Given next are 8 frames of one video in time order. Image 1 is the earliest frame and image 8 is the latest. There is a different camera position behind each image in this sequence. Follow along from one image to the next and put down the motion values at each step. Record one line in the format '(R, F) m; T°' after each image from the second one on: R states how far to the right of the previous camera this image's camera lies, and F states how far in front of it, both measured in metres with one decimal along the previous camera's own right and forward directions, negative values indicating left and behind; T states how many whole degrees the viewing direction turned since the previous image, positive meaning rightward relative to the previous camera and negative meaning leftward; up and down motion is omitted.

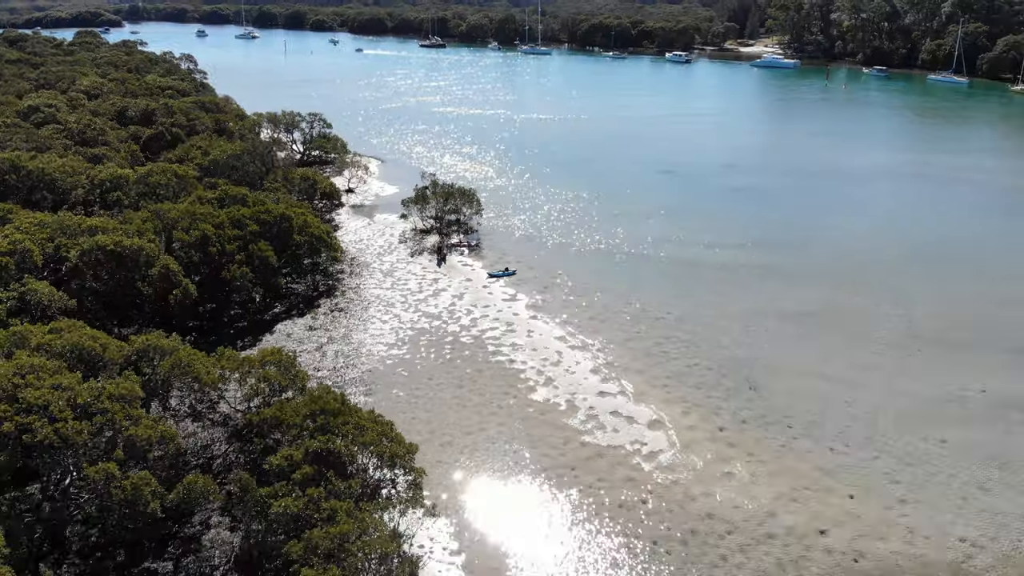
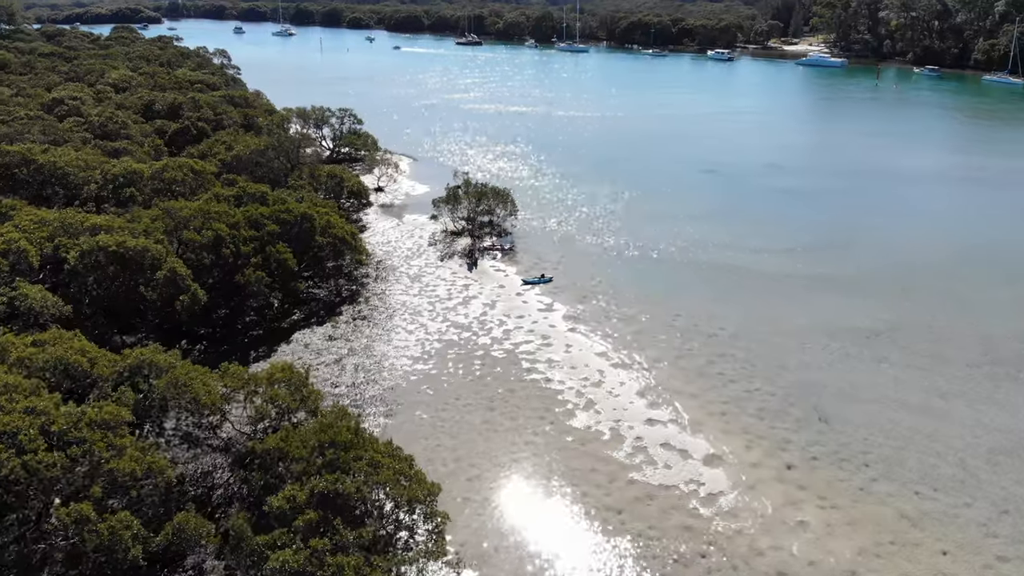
(-0.2, +3.0) m; -2°
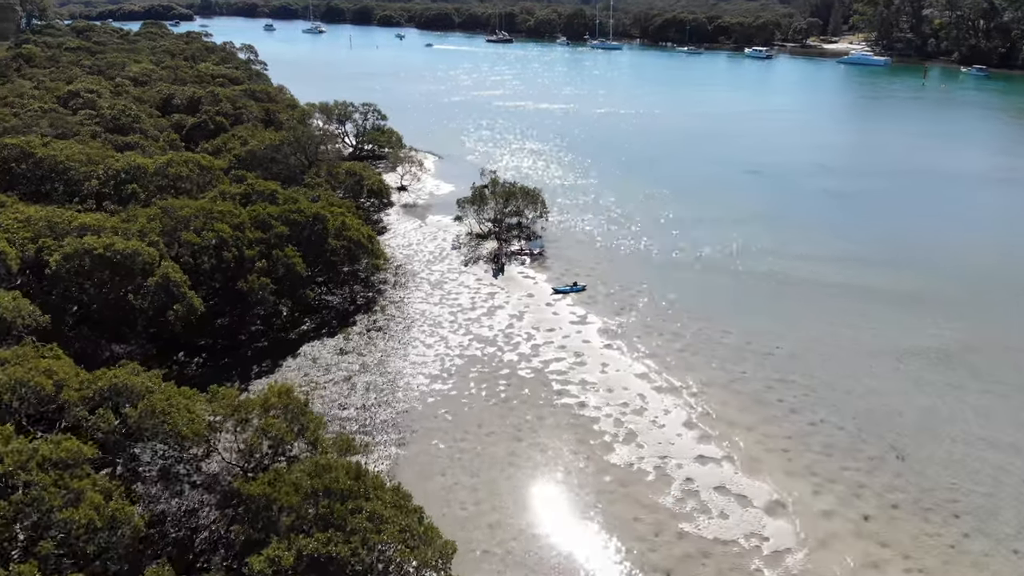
(-0.1, +3.2) m; -2°
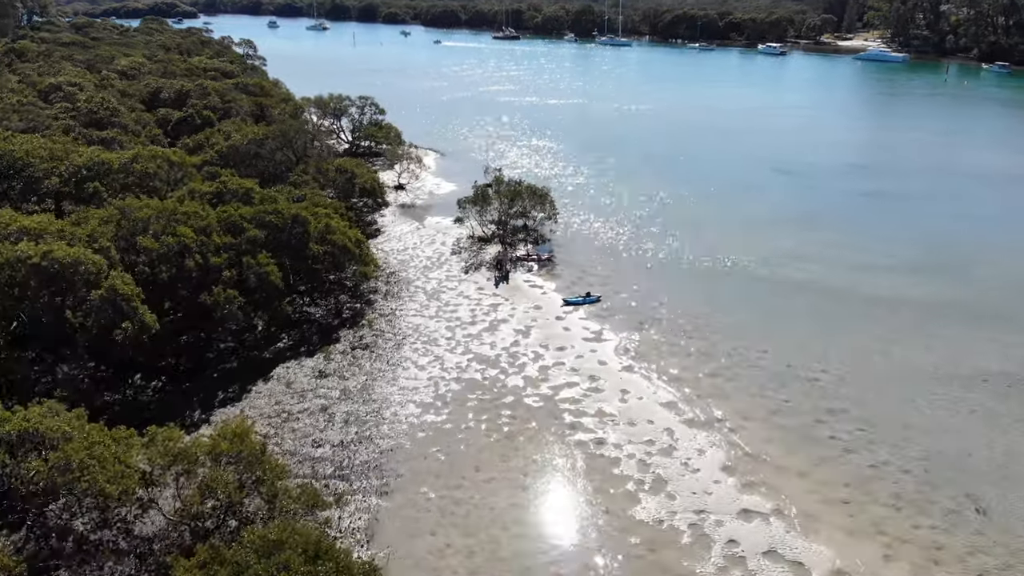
(0.0, +3.7) m; 0°
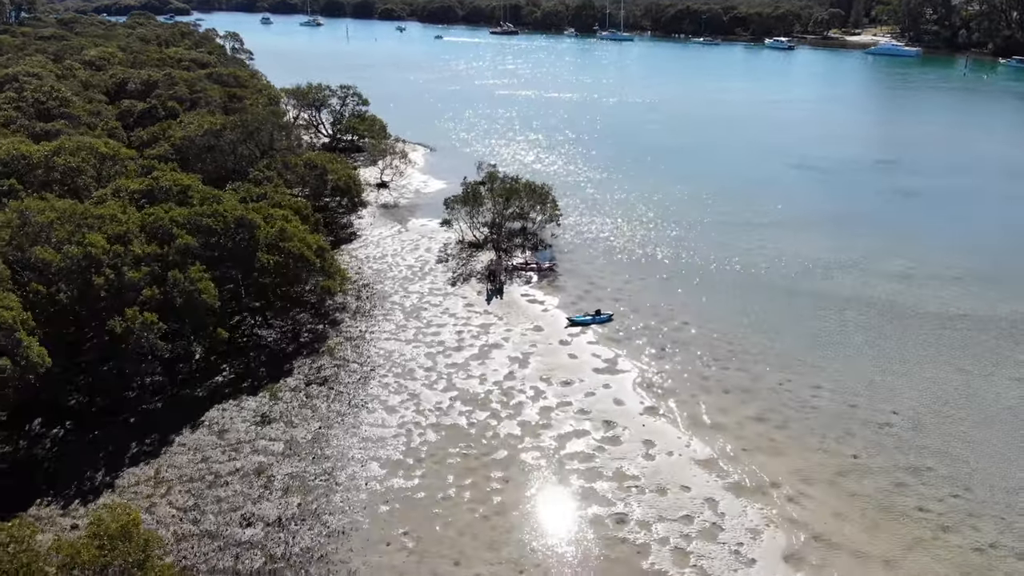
(+0.1, +5.0) m; 0°
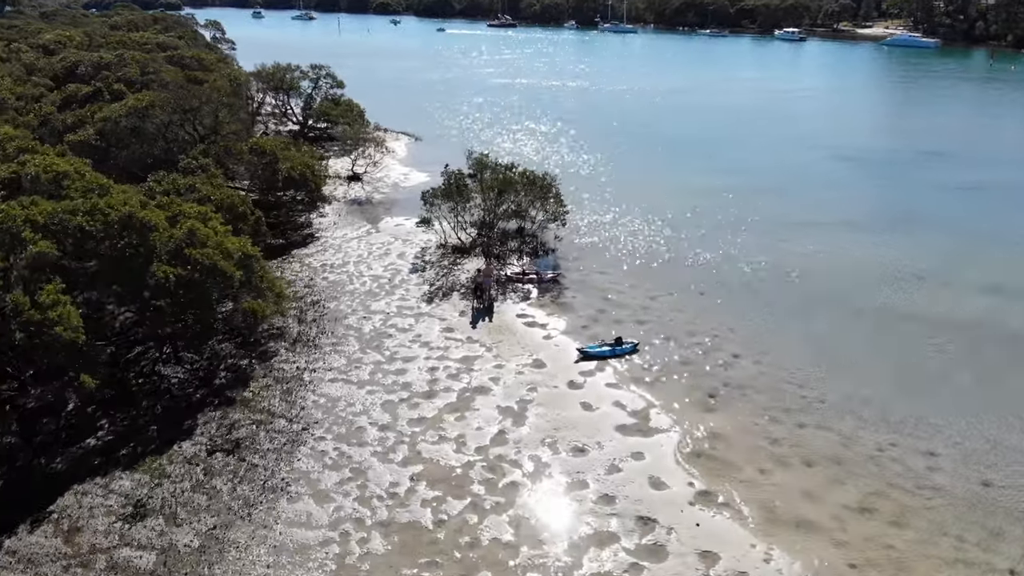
(+0.2, +6.1) m; 0°
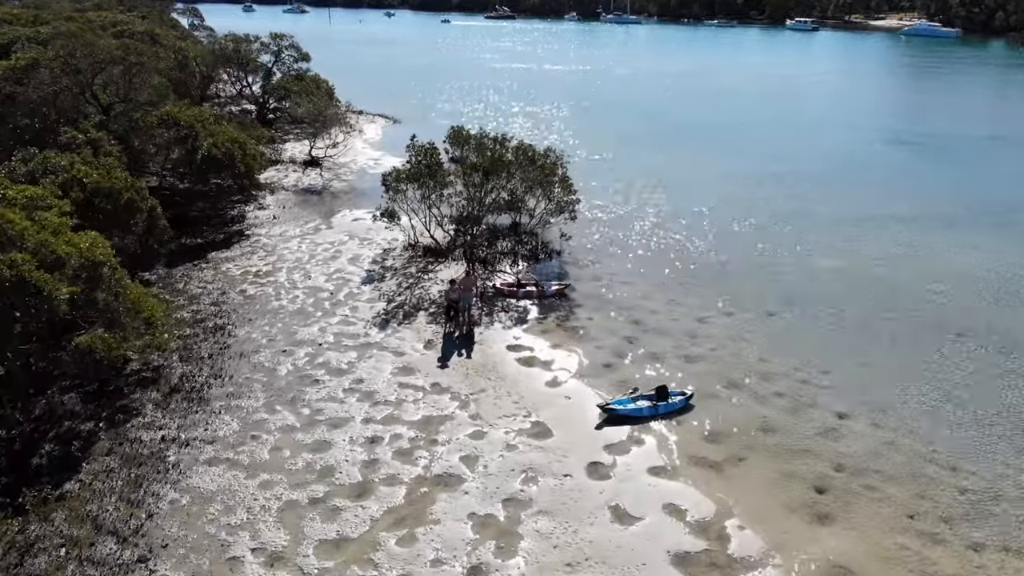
(+0.2, +6.2) m; 0°
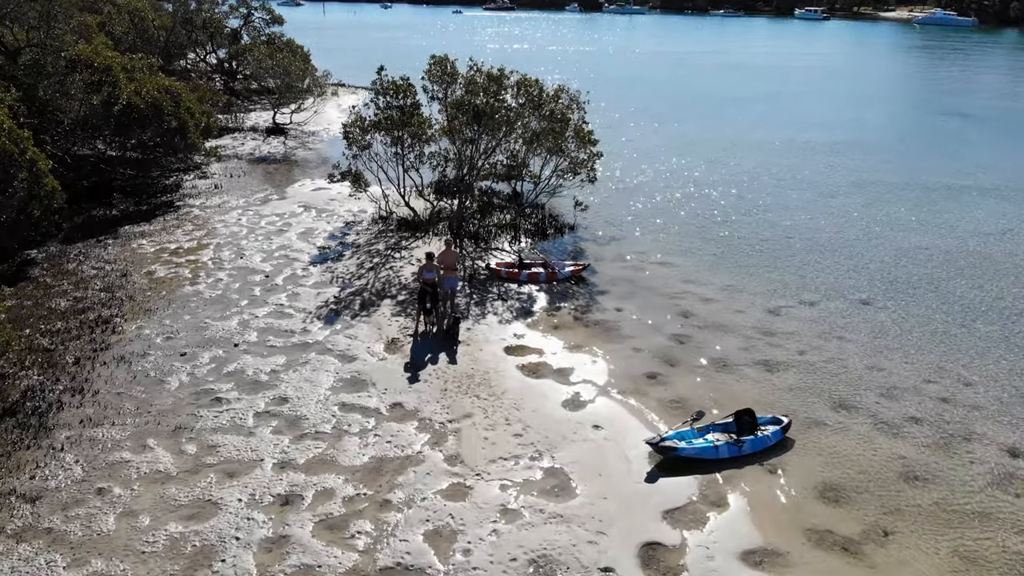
(0.0, +4.1) m; 0°
